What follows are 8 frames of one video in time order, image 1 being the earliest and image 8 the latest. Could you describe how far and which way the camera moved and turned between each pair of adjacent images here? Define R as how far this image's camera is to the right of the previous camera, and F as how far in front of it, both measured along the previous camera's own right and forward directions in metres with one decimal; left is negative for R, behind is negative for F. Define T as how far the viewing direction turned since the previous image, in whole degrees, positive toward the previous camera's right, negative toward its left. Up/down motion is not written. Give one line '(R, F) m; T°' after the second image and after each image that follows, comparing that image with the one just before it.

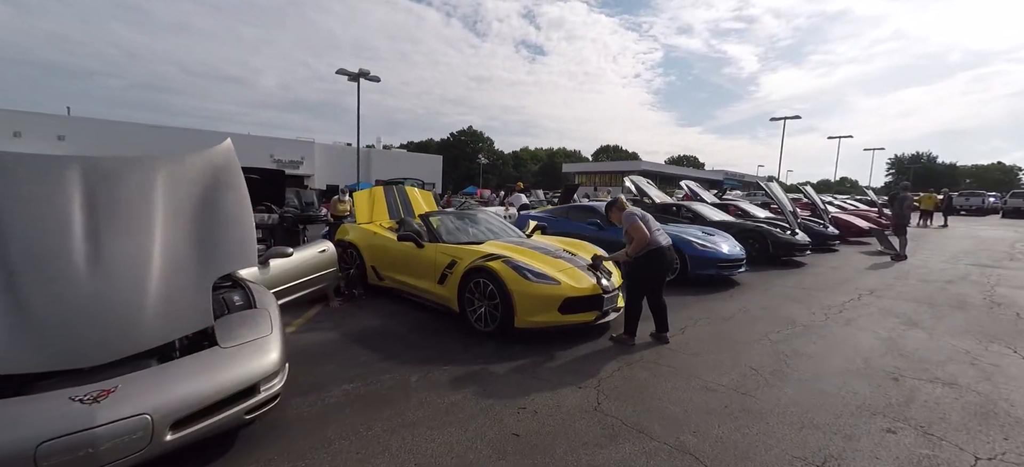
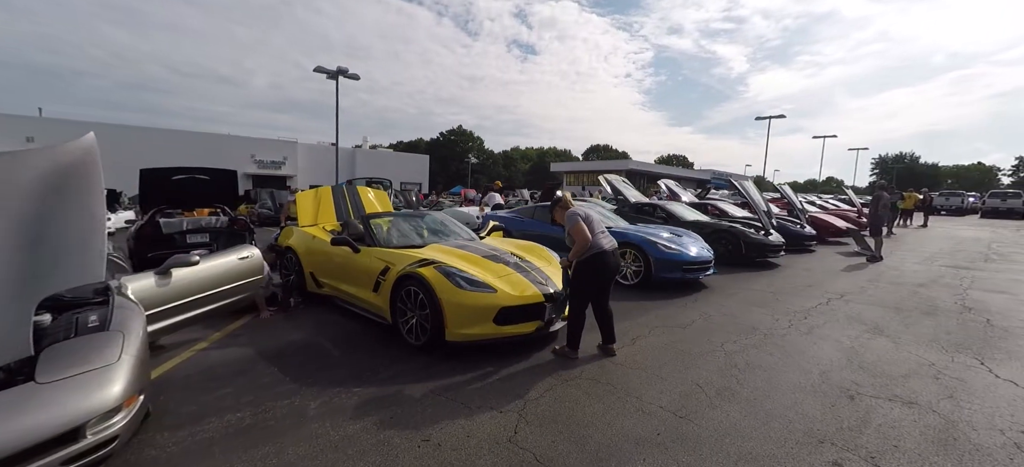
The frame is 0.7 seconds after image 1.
(+0.6, +0.3) m; +1°
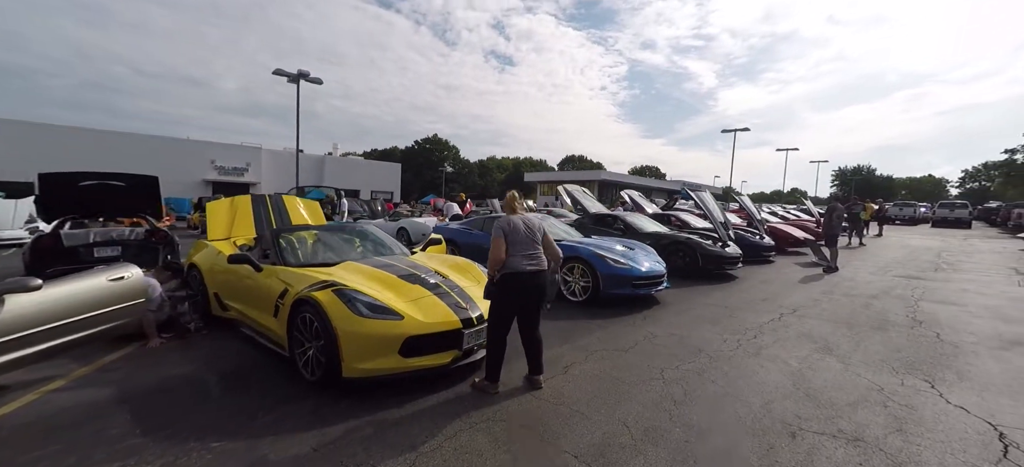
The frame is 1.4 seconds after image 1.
(+0.6, +0.4) m; +3°
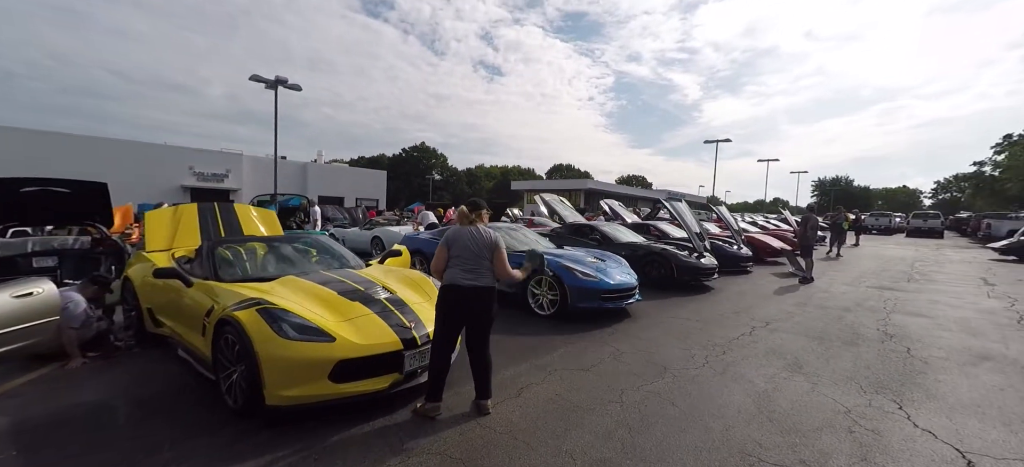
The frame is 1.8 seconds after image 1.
(+0.3, +0.2) m; +2°
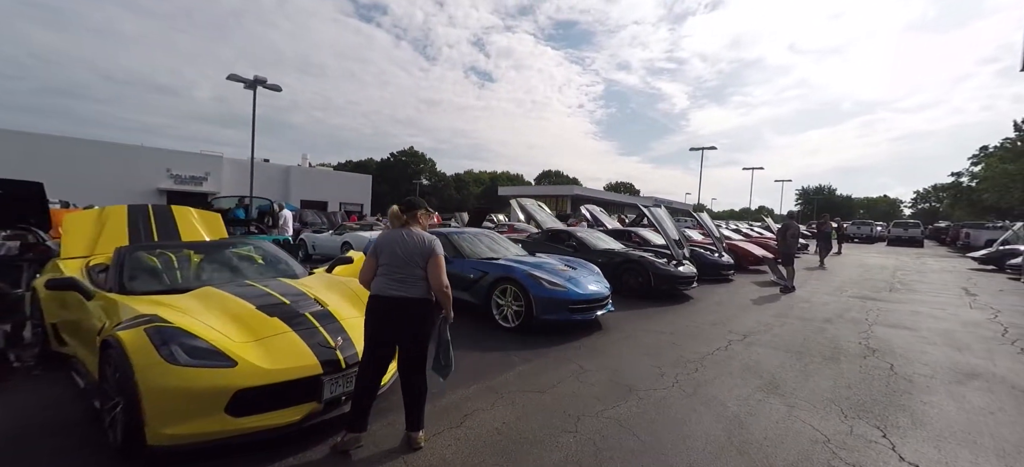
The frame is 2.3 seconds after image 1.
(+0.4, +0.4) m; +1°
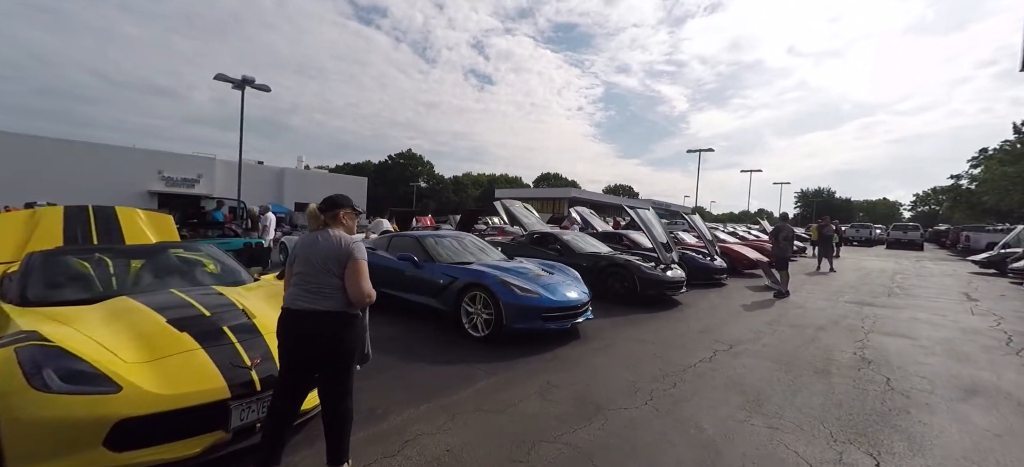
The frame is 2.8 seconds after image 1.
(+0.4, +0.3) m; 0°
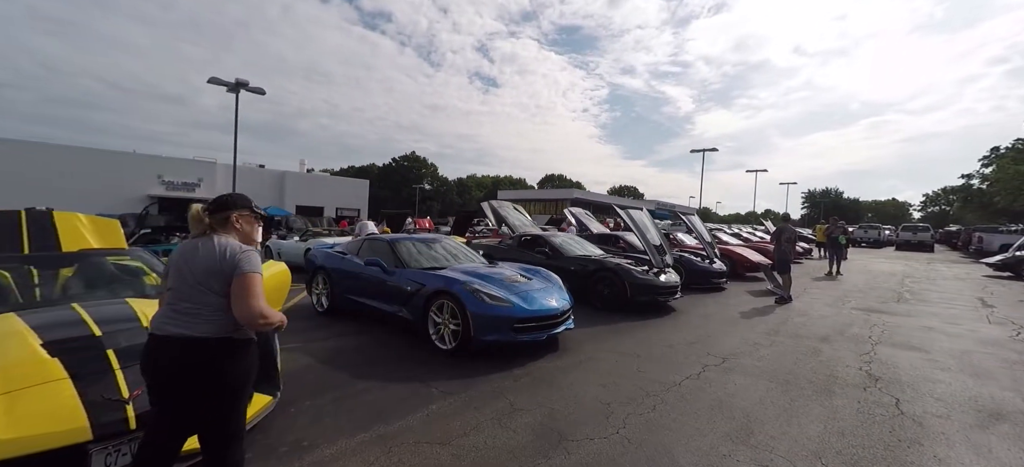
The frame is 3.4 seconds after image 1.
(+0.4, +0.4) m; -1°
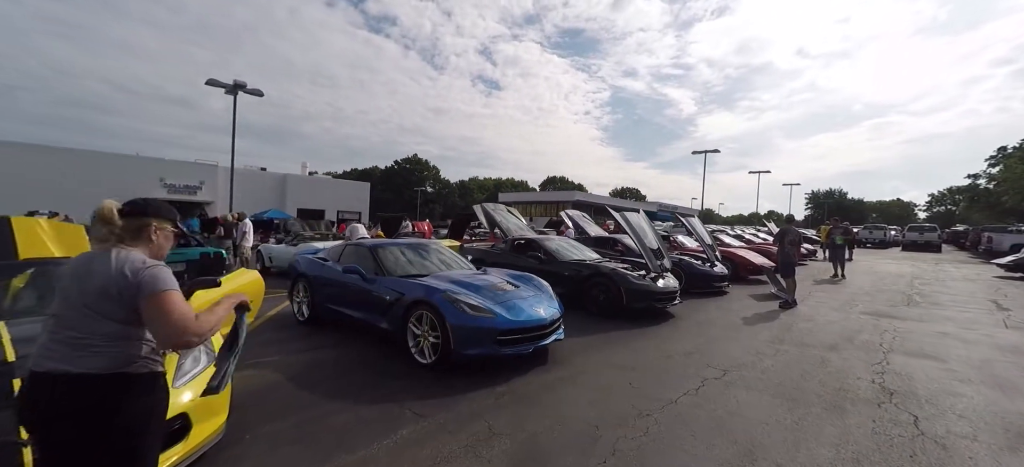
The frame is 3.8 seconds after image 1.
(+0.2, +0.3) m; 0°
